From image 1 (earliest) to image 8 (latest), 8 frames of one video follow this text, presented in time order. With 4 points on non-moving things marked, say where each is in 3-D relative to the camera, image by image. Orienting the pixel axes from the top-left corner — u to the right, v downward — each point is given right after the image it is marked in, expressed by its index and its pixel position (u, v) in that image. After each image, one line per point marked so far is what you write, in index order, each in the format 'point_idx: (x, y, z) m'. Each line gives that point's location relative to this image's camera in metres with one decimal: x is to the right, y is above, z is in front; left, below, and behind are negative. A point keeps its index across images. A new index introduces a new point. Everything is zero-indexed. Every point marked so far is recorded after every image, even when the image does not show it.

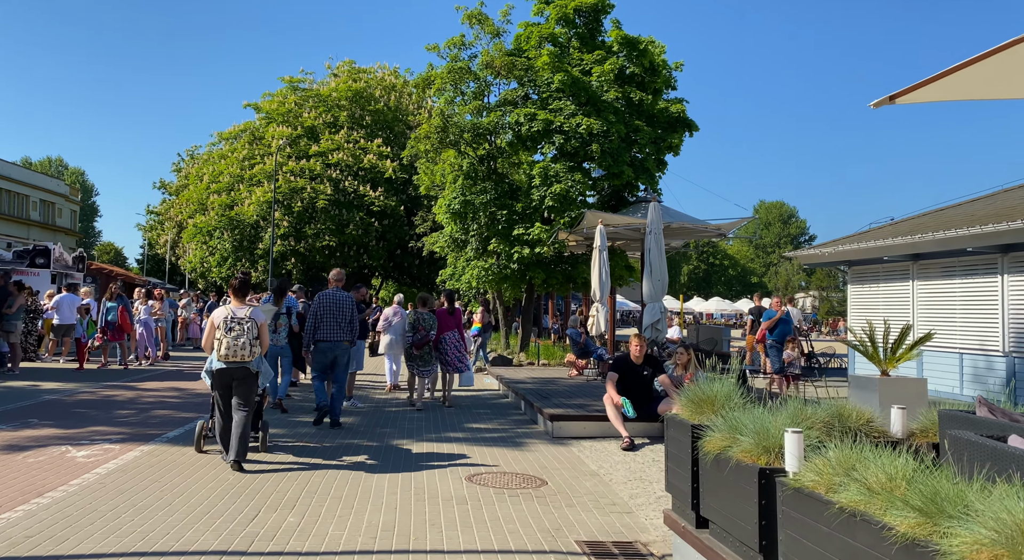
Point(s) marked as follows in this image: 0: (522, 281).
0: (+0.2, 0.0, +19.5) m
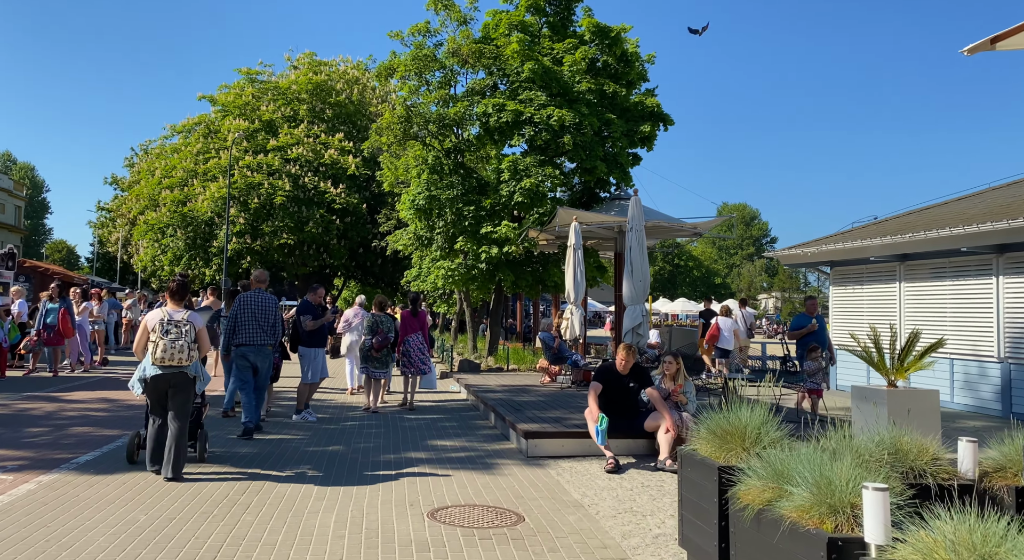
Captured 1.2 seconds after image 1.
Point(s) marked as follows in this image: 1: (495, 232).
0: (-0.6, 0.0, +18.5) m
1: (-0.6, +1.1, +17.7) m
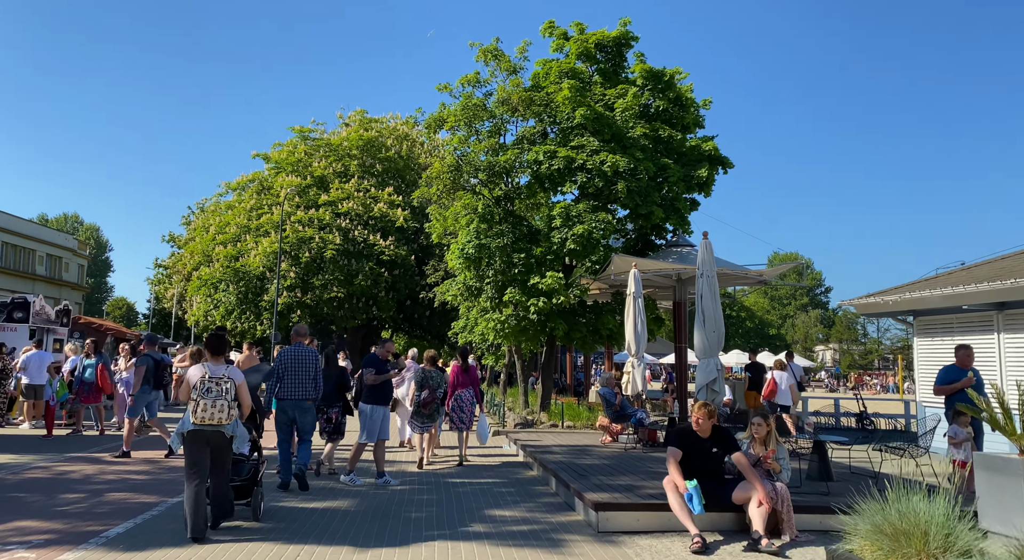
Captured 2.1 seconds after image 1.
0: (+0.7, -1.2, +17.8) m
1: (+0.6, 0.0, +17.1) m
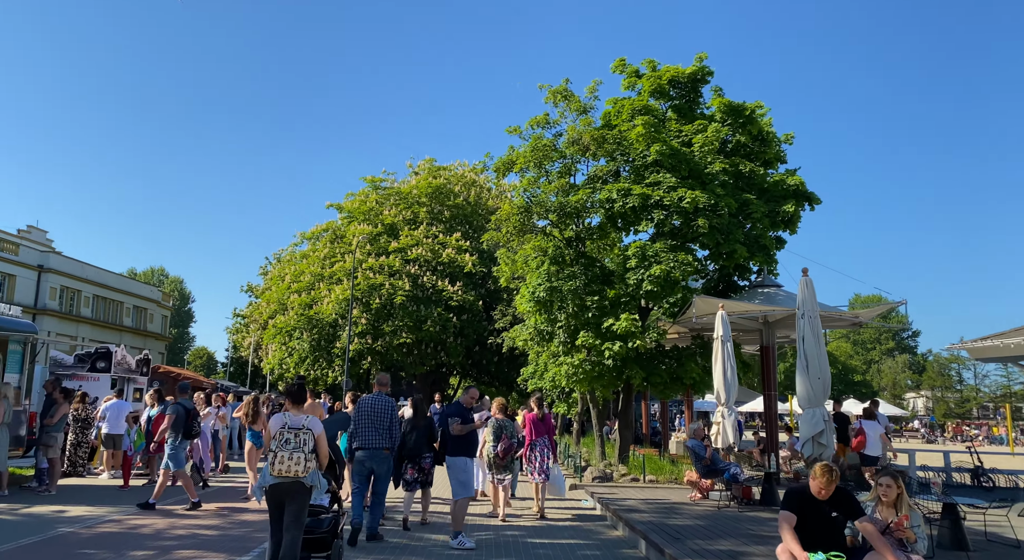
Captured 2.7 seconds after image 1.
0: (+2.3, -2.2, +17.1) m
1: (+2.2, -1.0, +16.4) m
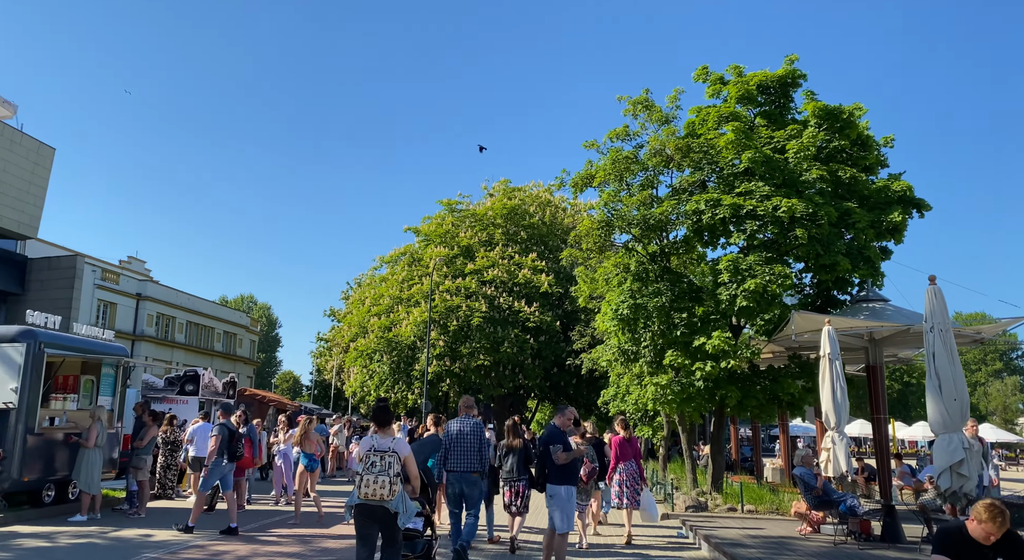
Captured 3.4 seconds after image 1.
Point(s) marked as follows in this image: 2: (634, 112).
0: (+4.1, -2.5, +16.1) m
1: (+3.9, -1.3, +15.5) m
2: (+3.0, +4.1, +19.0) m
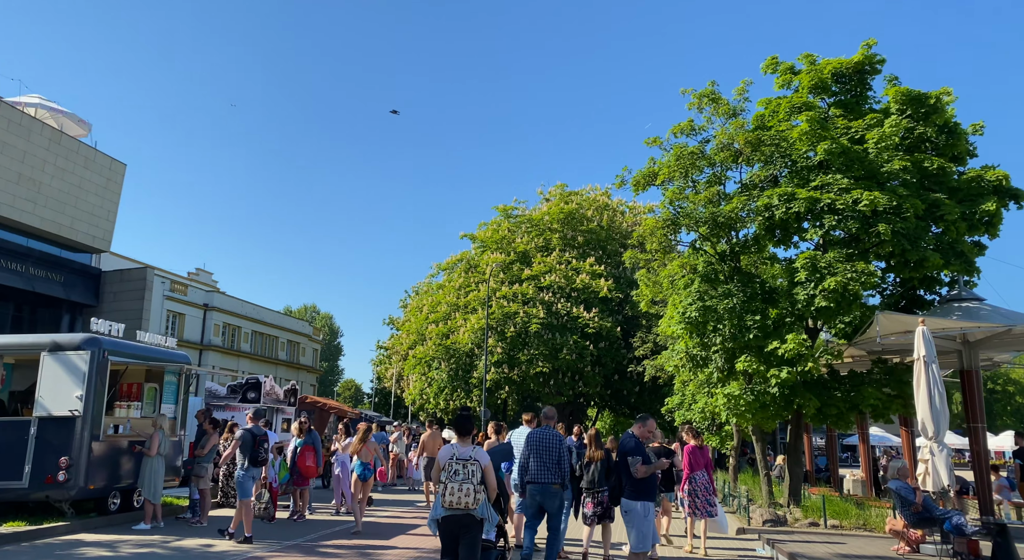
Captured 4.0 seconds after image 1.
0: (+5.4, -2.5, +15.2) m
1: (+5.1, -1.3, +14.7) m
2: (+4.3, +4.0, +18.2) m
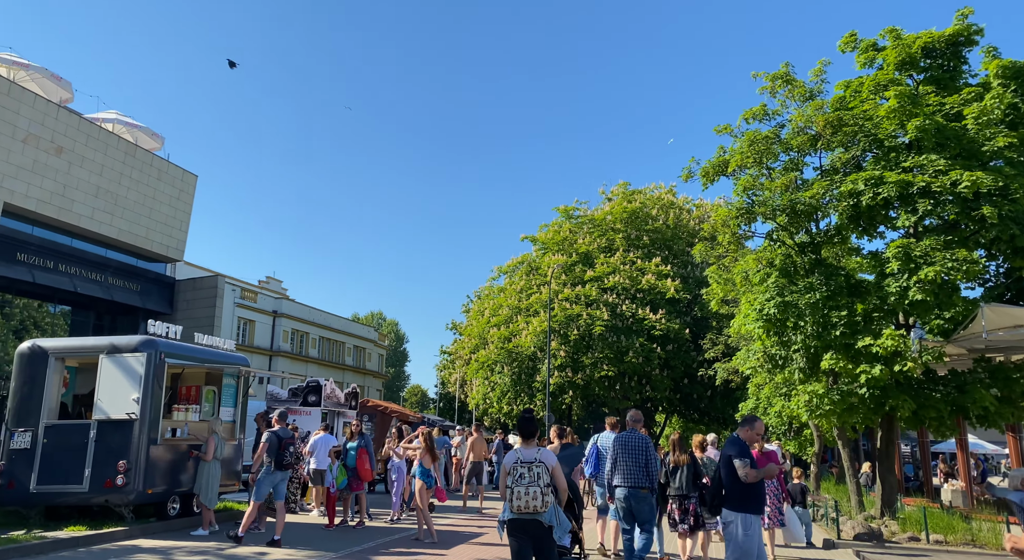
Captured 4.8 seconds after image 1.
0: (+6.5, -2.4, +14.0) m
1: (+6.2, -1.1, +13.4) m
2: (+5.7, +4.1, +17.0) m
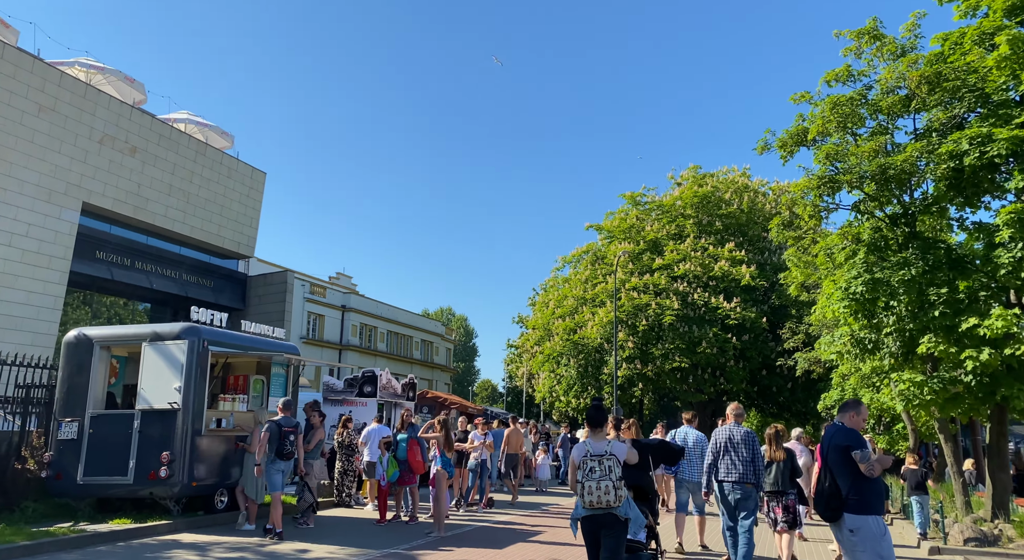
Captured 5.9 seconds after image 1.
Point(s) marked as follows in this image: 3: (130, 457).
0: (+7.5, -1.9, +12.3) m
1: (+7.1, -0.7, +11.8) m
2: (+6.8, +4.6, +15.4) m
3: (-6.7, -3.1, +13.7) m
